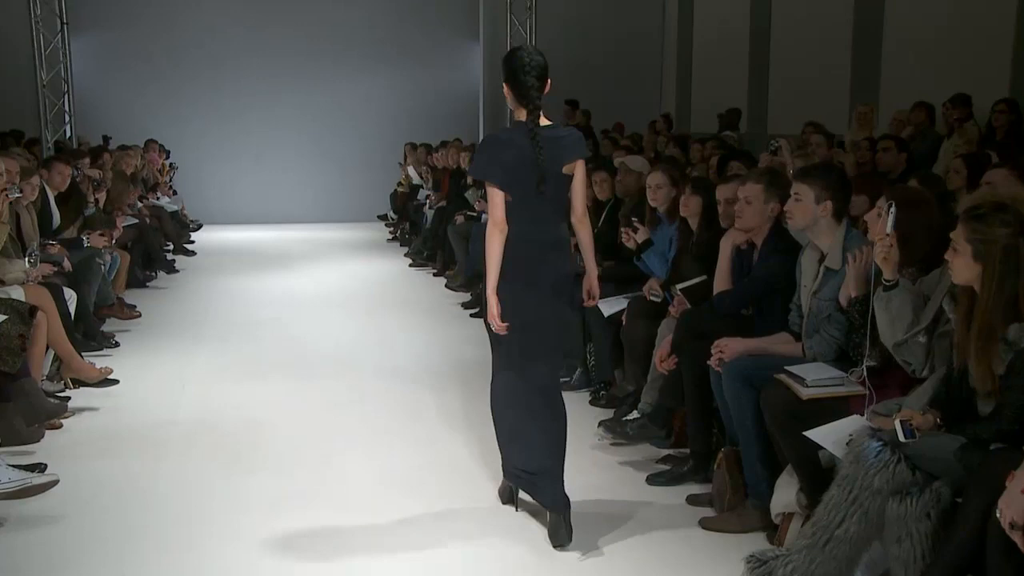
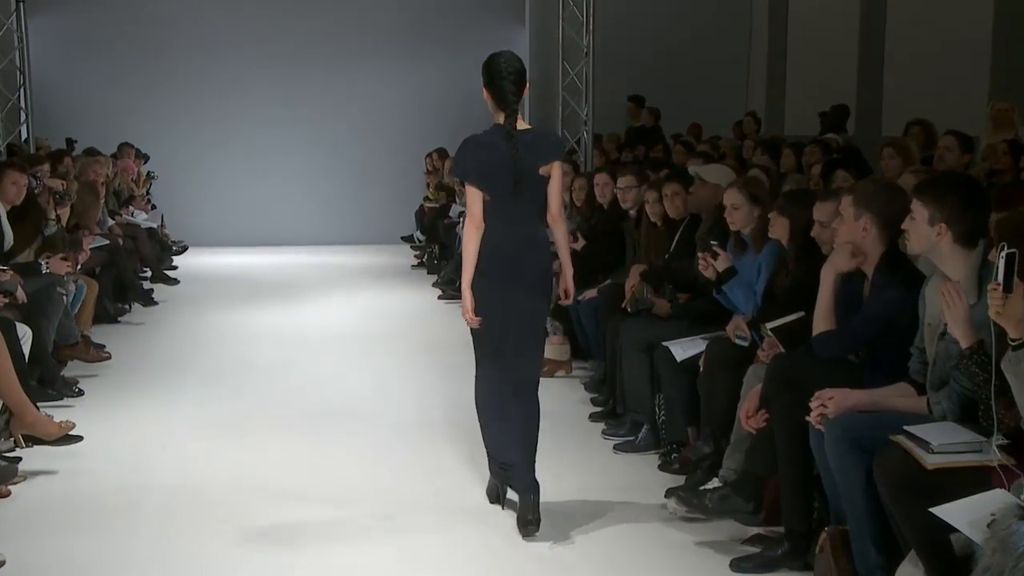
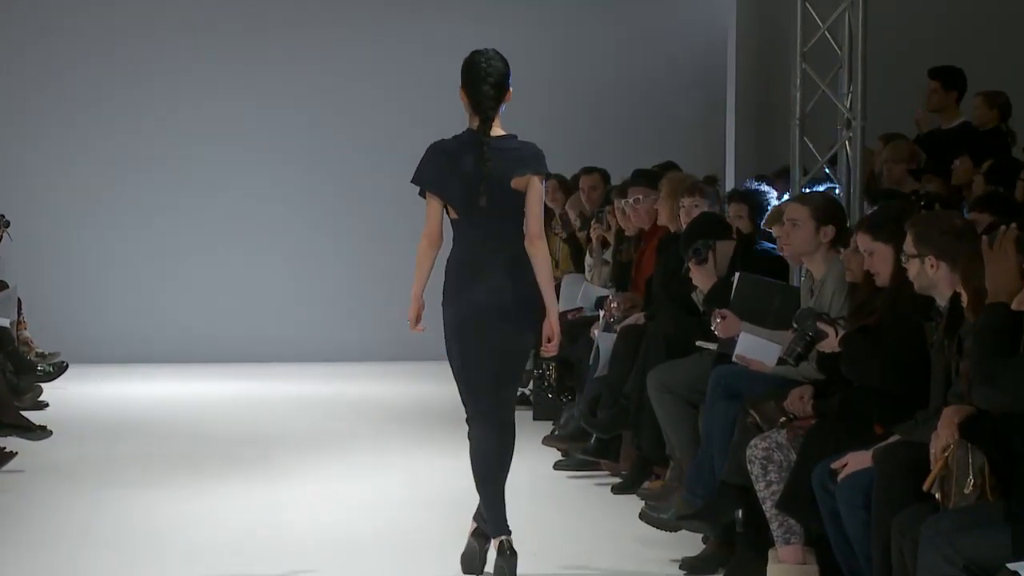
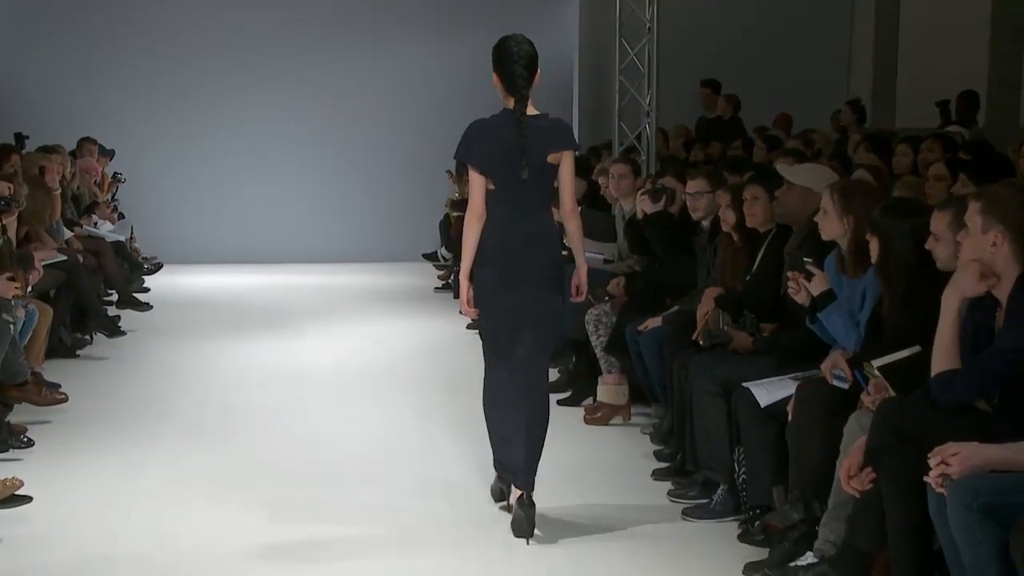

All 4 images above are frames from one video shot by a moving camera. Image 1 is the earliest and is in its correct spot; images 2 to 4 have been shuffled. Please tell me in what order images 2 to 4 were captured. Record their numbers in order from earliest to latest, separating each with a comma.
2, 4, 3
